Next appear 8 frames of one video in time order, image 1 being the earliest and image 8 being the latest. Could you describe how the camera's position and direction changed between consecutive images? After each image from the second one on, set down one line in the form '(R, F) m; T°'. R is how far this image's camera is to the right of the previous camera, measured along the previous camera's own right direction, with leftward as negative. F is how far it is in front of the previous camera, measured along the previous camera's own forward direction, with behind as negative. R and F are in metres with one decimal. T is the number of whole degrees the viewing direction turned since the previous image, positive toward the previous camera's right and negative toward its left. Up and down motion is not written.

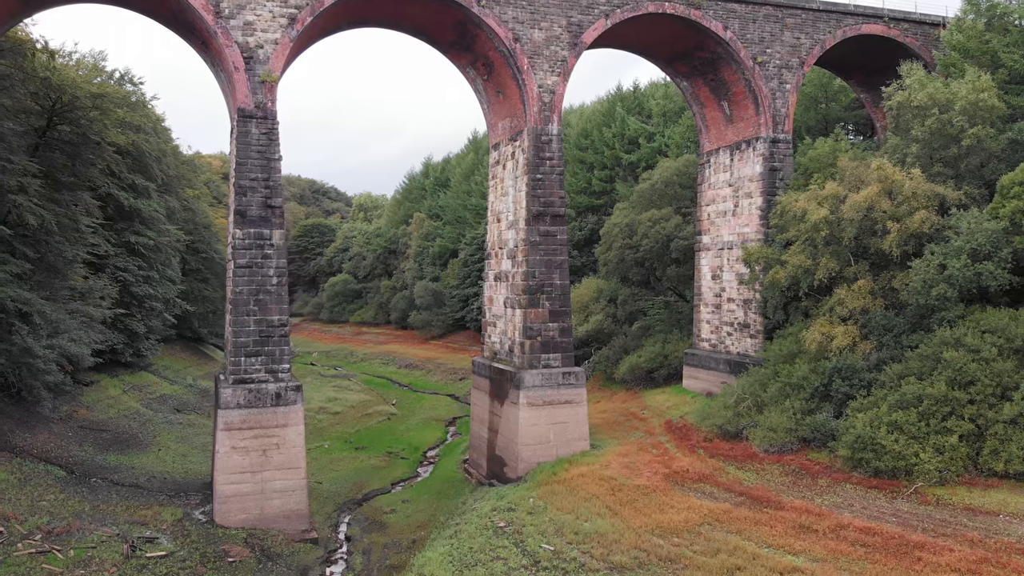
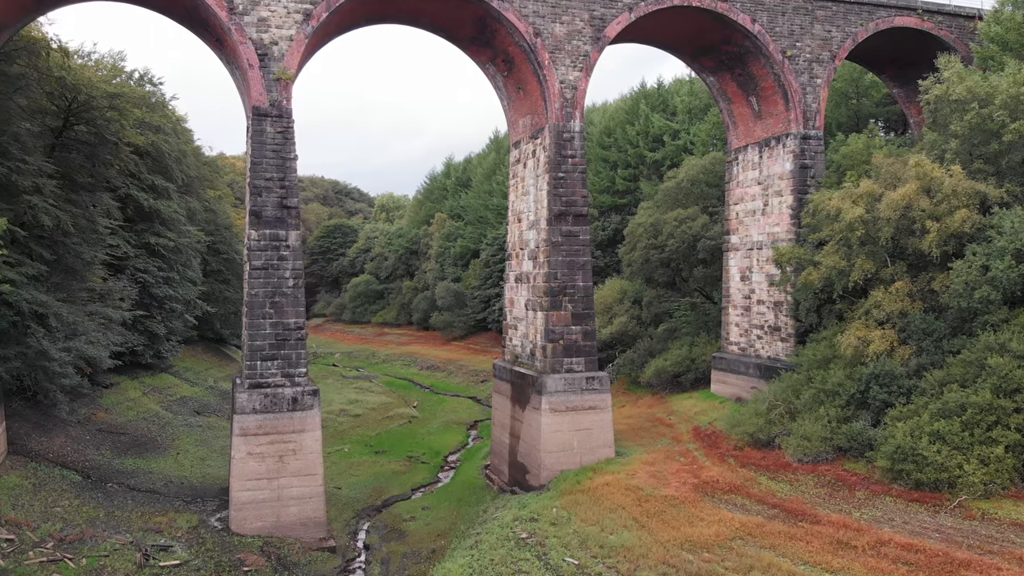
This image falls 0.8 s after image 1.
(0.0, +0.3) m; -2°
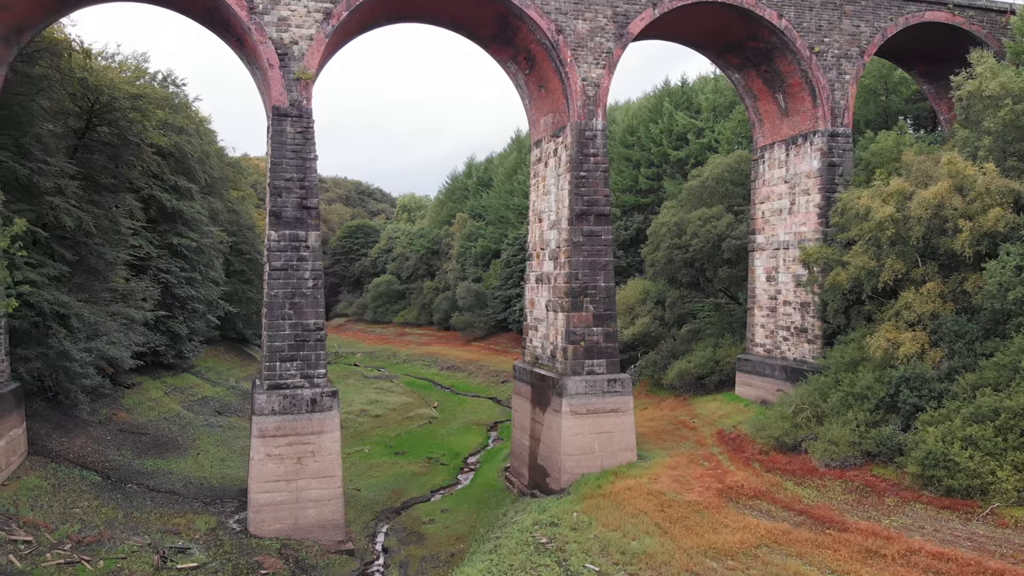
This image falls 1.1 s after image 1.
(0.0, +0.2) m; -2°
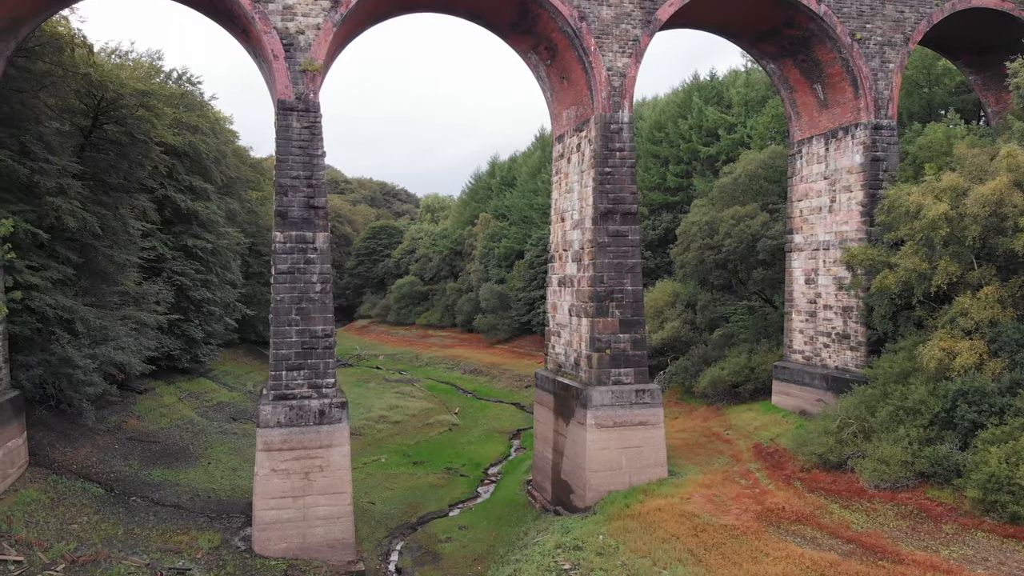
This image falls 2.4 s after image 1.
(+0.1, +0.7) m; -2°
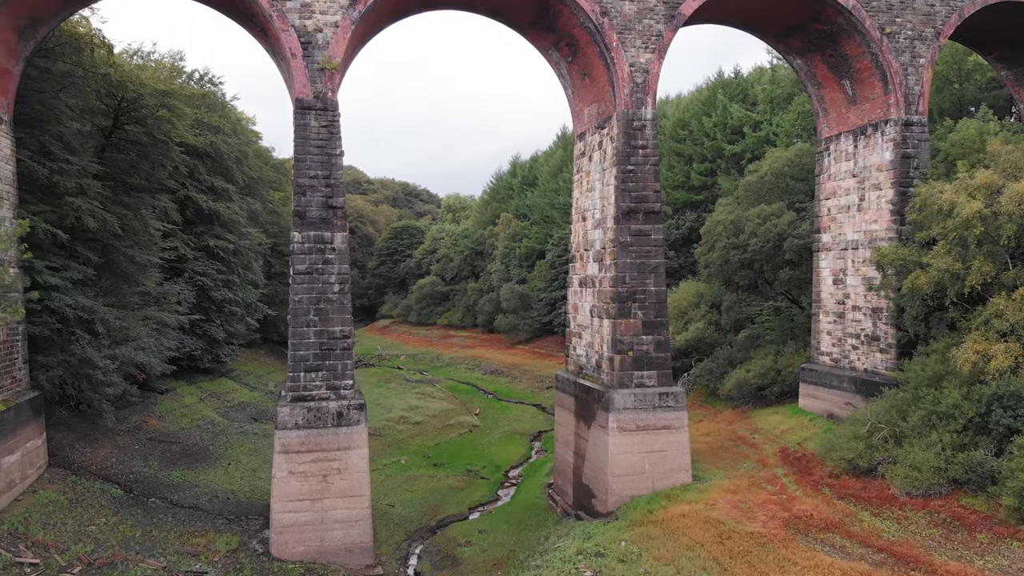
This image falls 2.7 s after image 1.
(0.0, +0.2) m; -2°
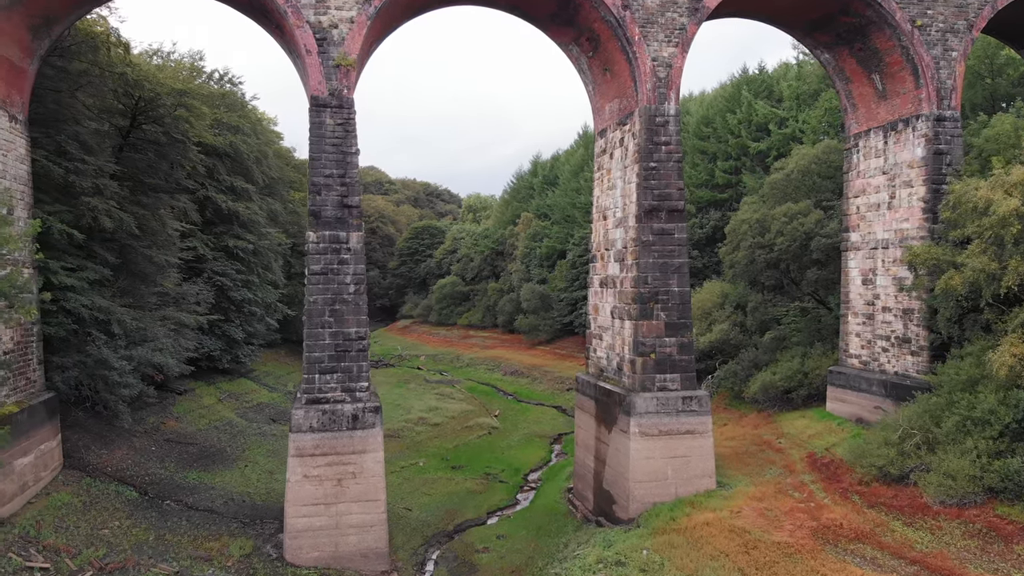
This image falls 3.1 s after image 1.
(0.0, +0.2) m; -2°
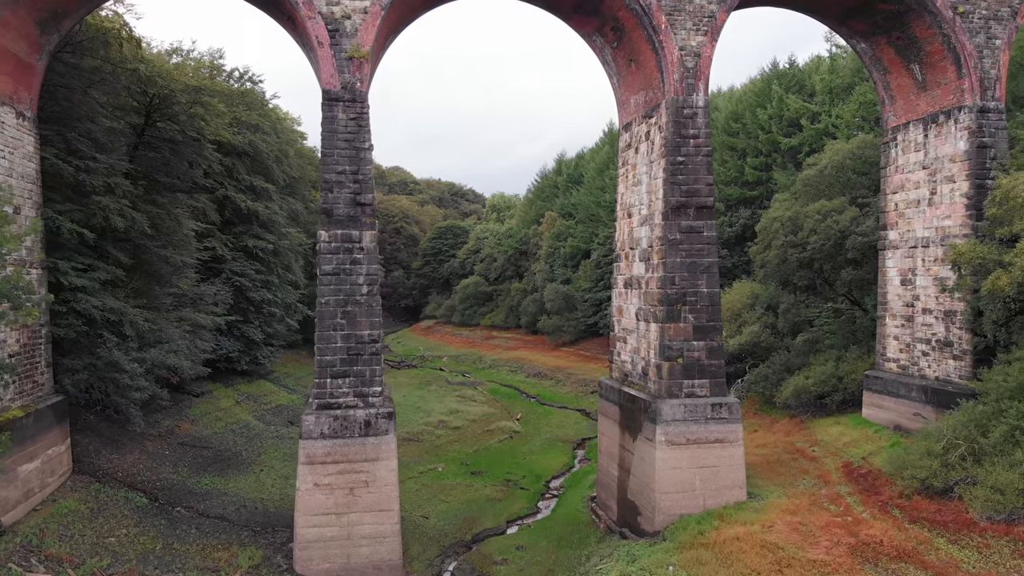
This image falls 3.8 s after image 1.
(+0.1, +0.4) m; -2°
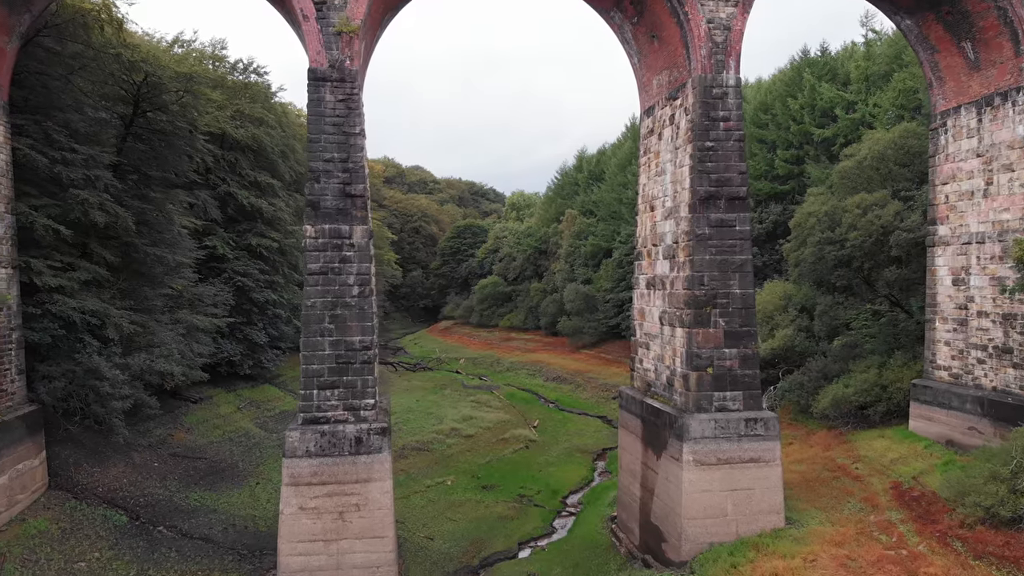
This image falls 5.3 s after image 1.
(+0.2, +0.9) m; -2°
